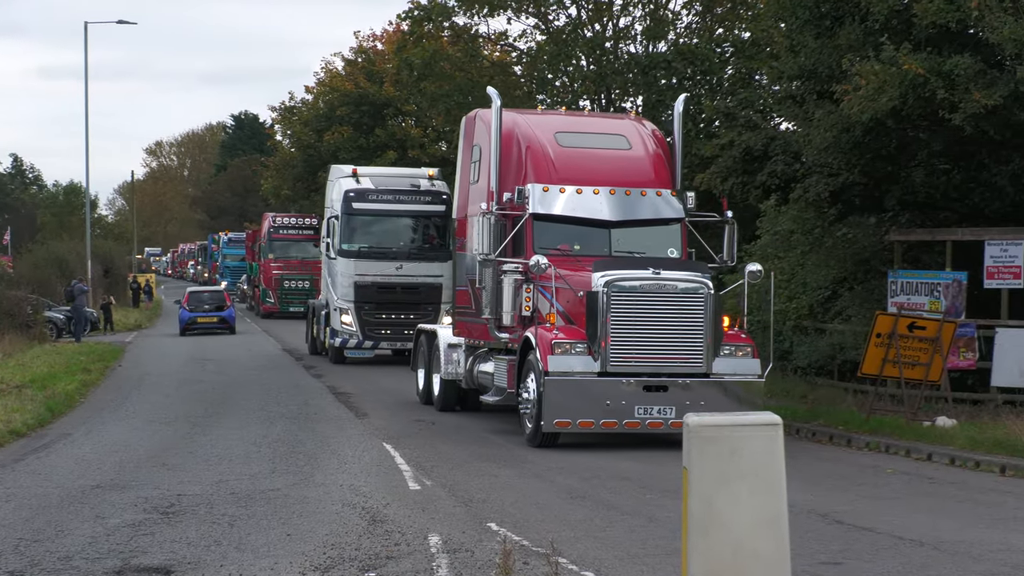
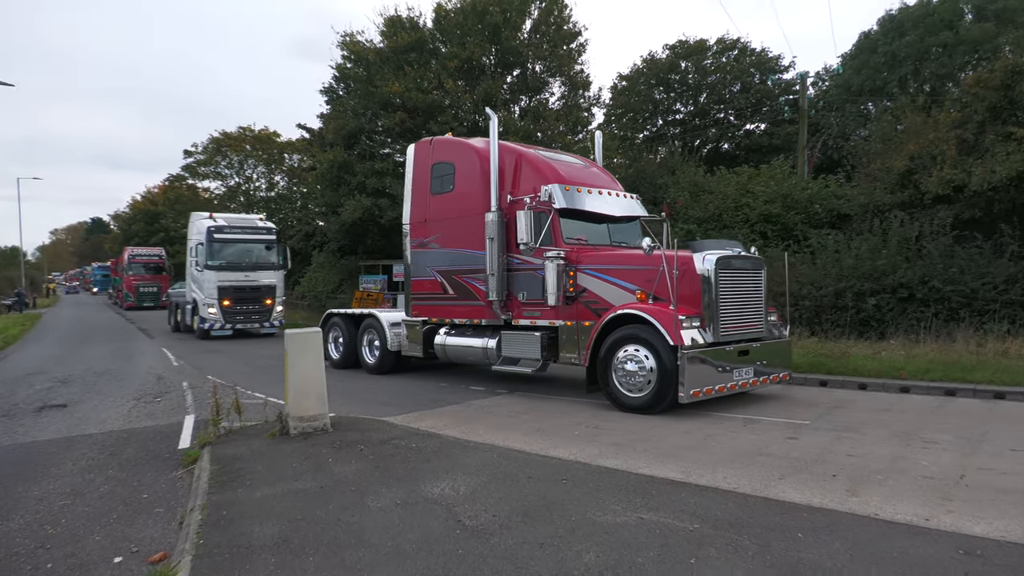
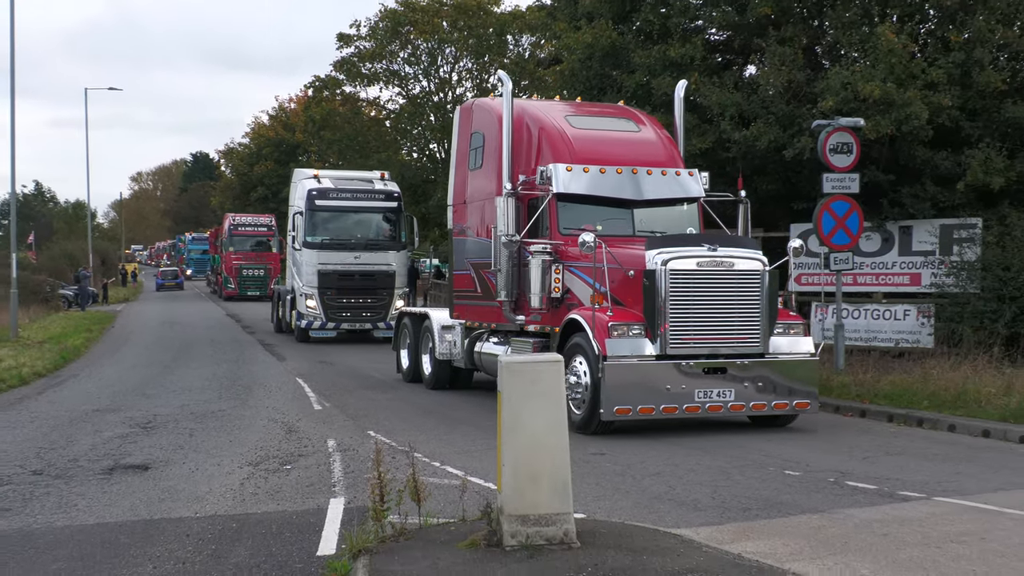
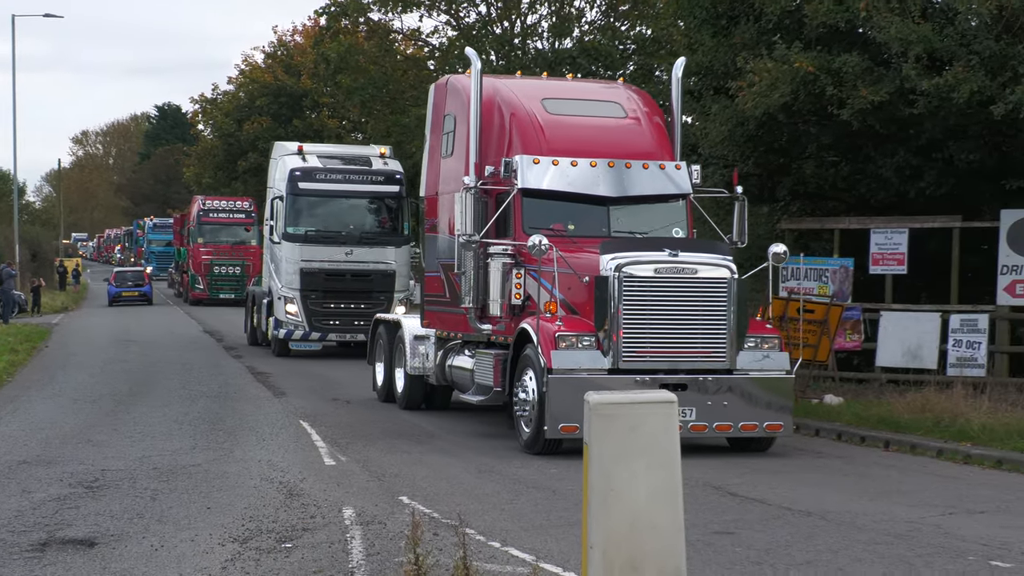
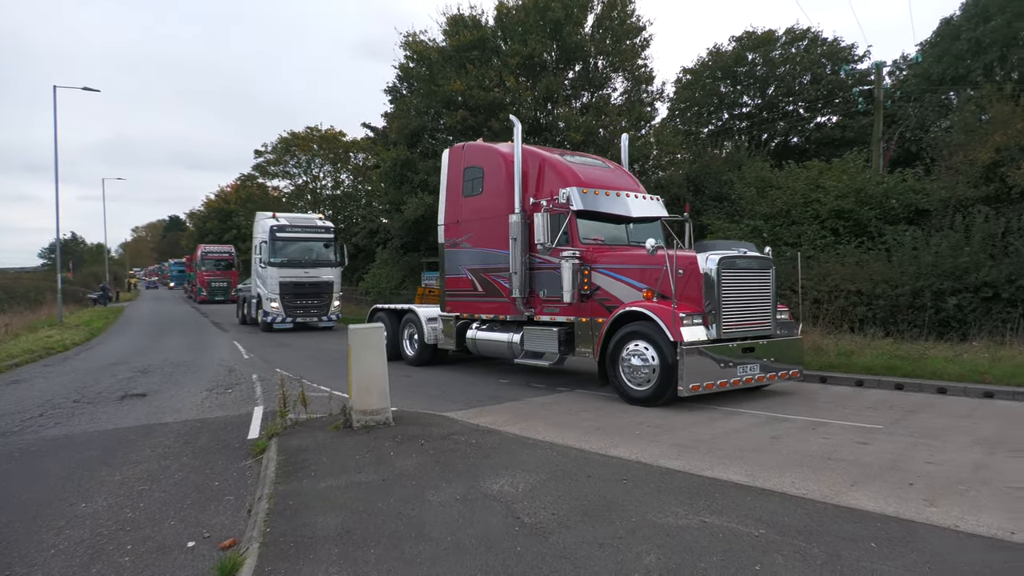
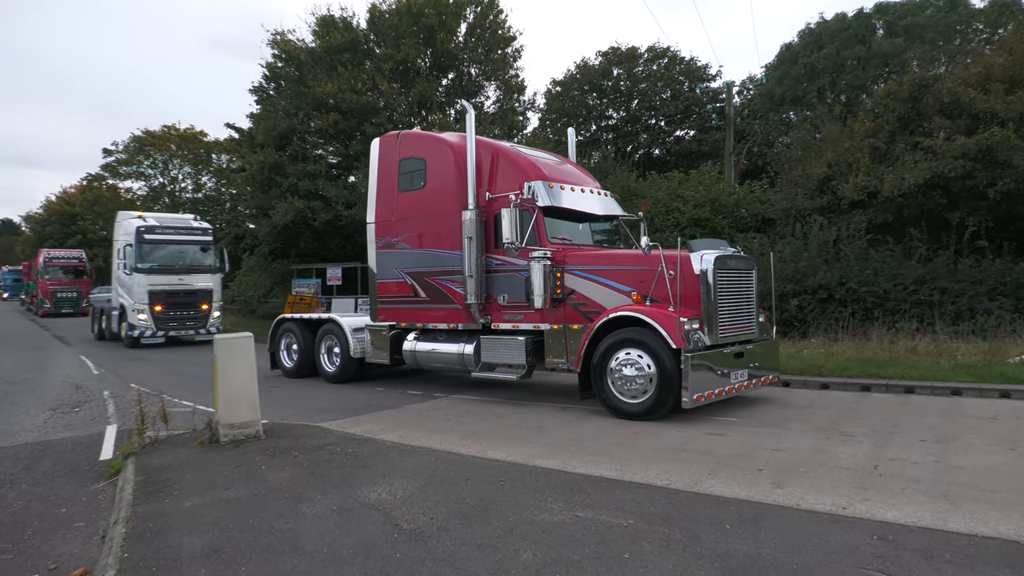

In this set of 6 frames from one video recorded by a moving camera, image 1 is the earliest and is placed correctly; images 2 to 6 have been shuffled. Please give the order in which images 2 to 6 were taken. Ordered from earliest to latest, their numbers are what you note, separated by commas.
4, 3, 5, 2, 6
